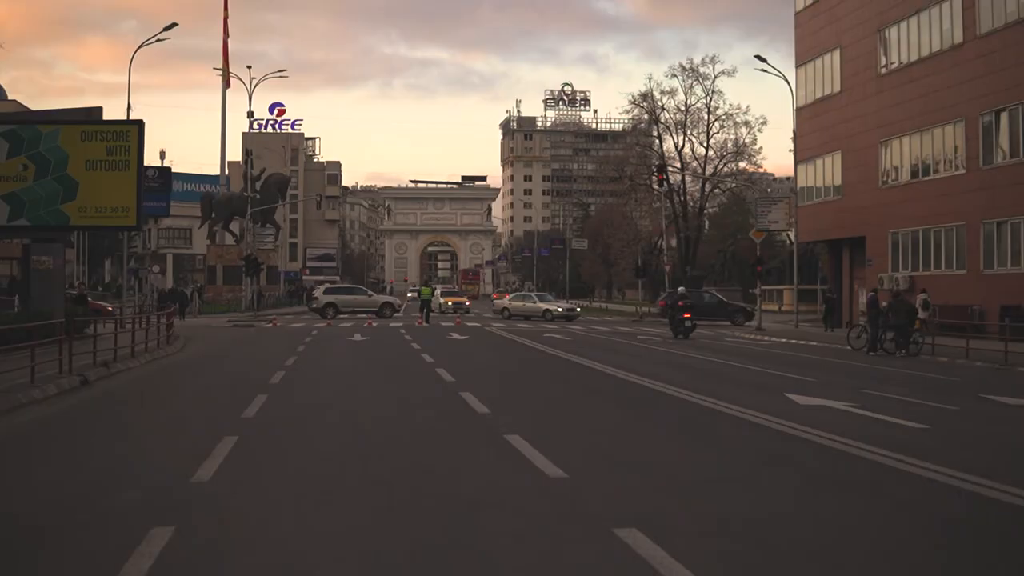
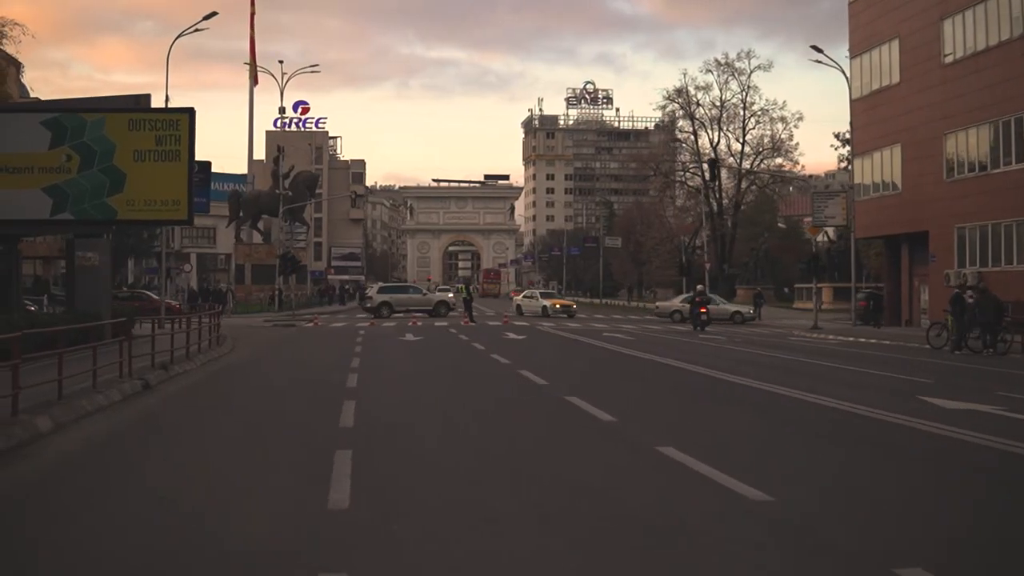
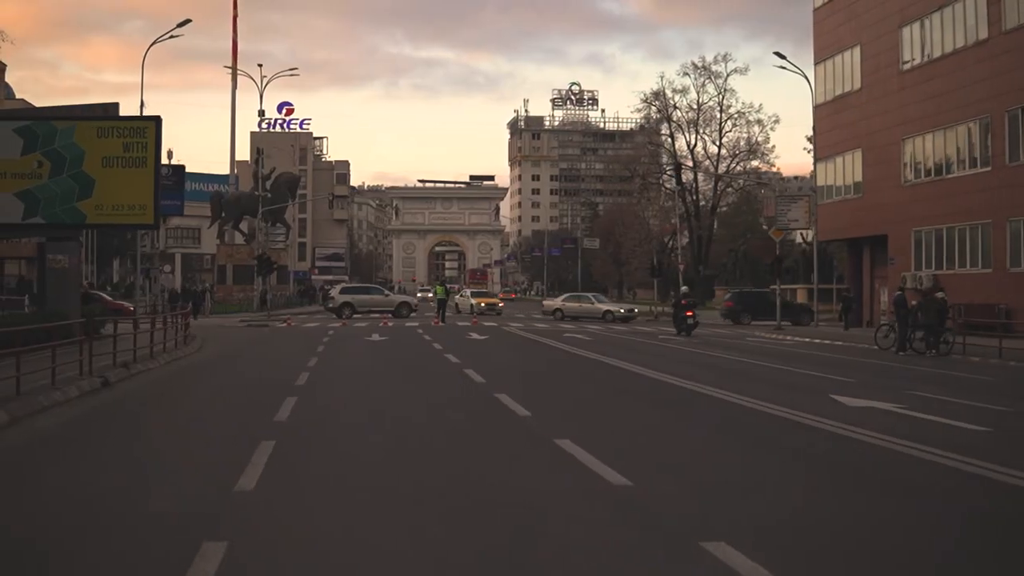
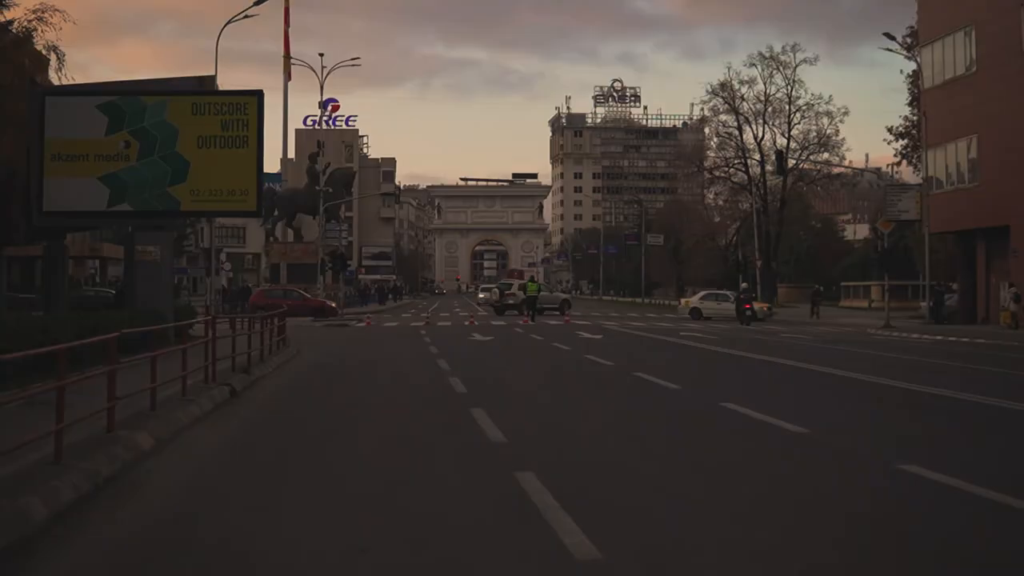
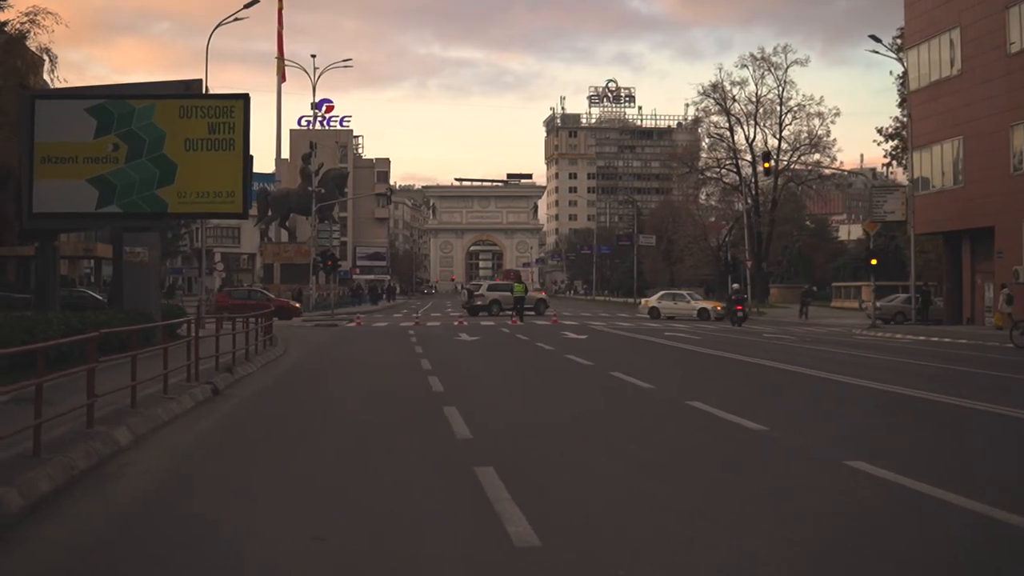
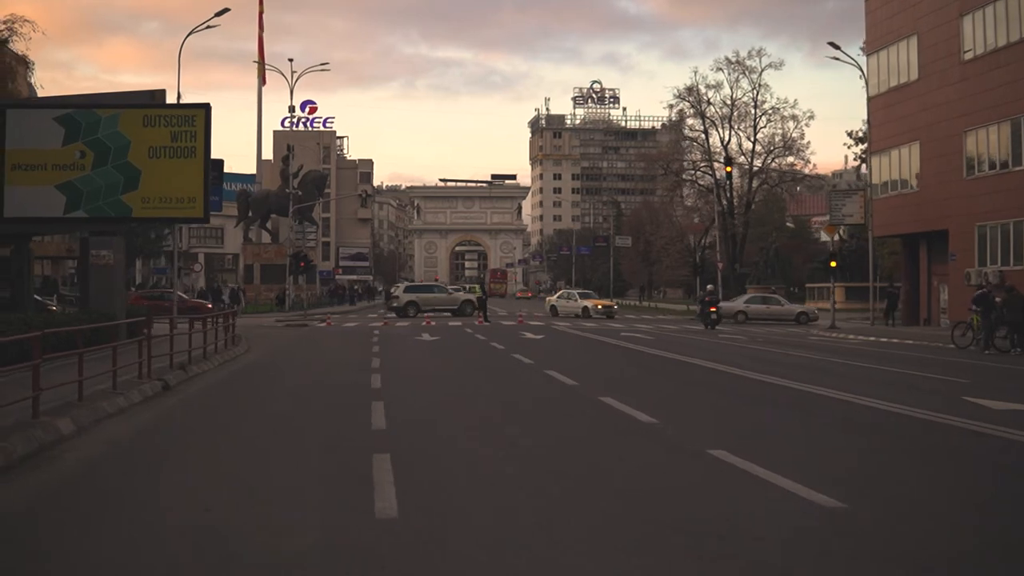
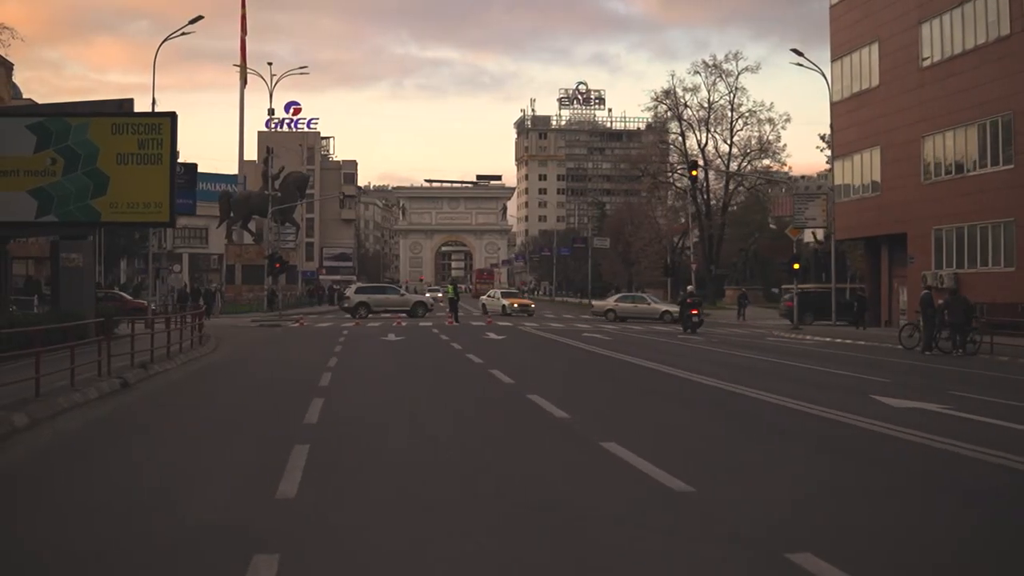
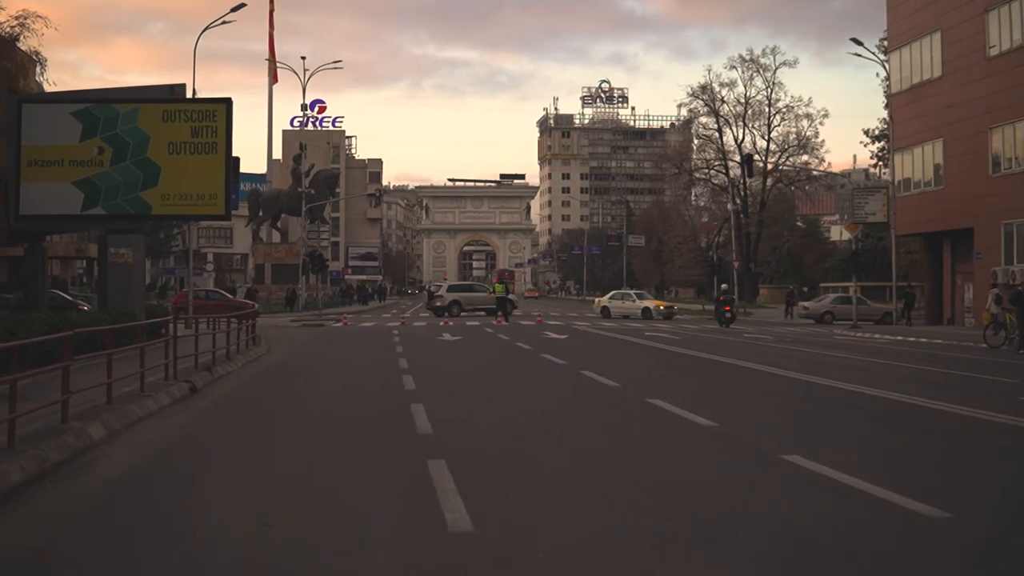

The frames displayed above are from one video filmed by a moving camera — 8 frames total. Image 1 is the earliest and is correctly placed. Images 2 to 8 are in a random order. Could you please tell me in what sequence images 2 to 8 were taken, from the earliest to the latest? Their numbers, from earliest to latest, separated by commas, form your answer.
3, 7, 2, 6, 8, 5, 4
